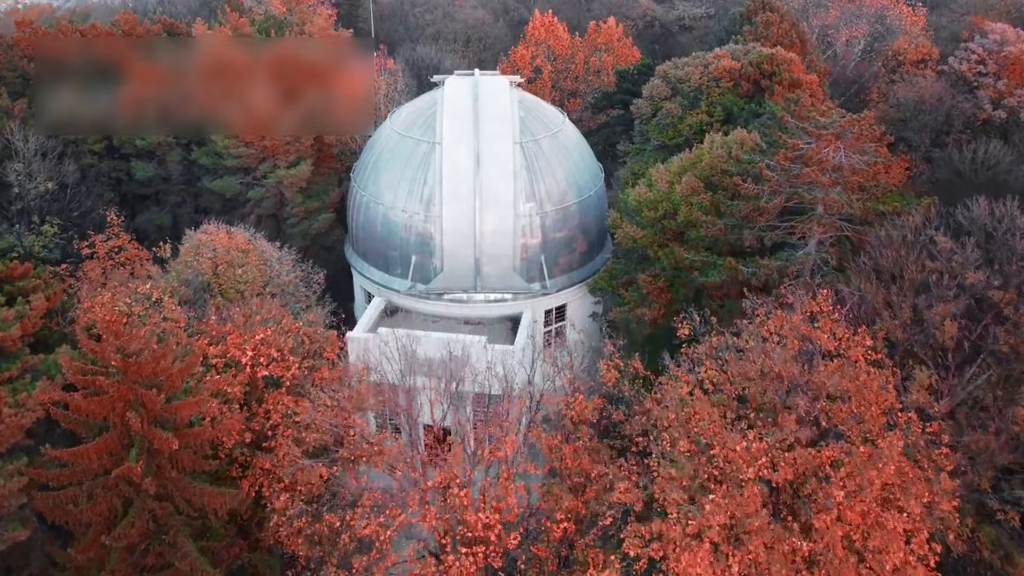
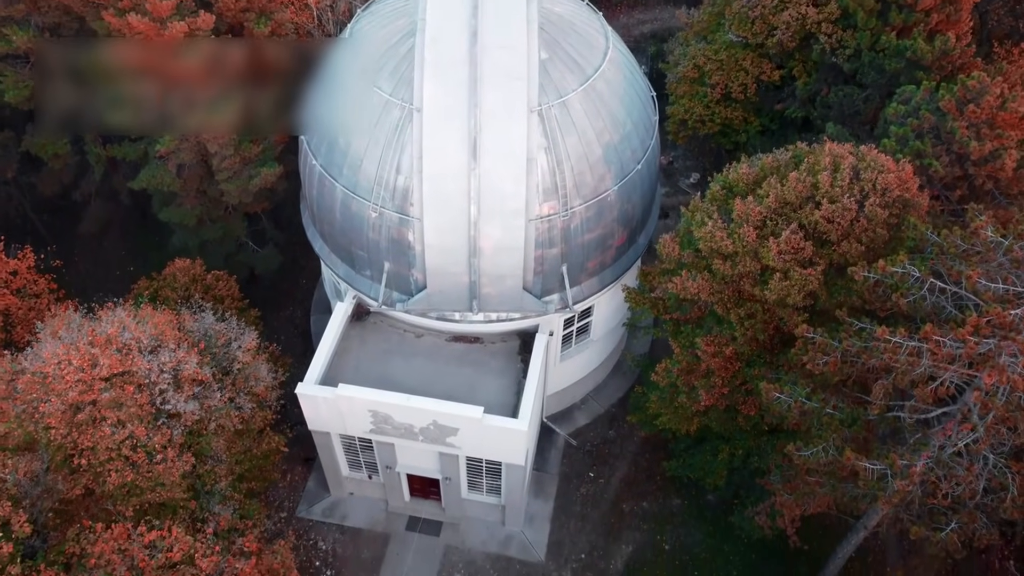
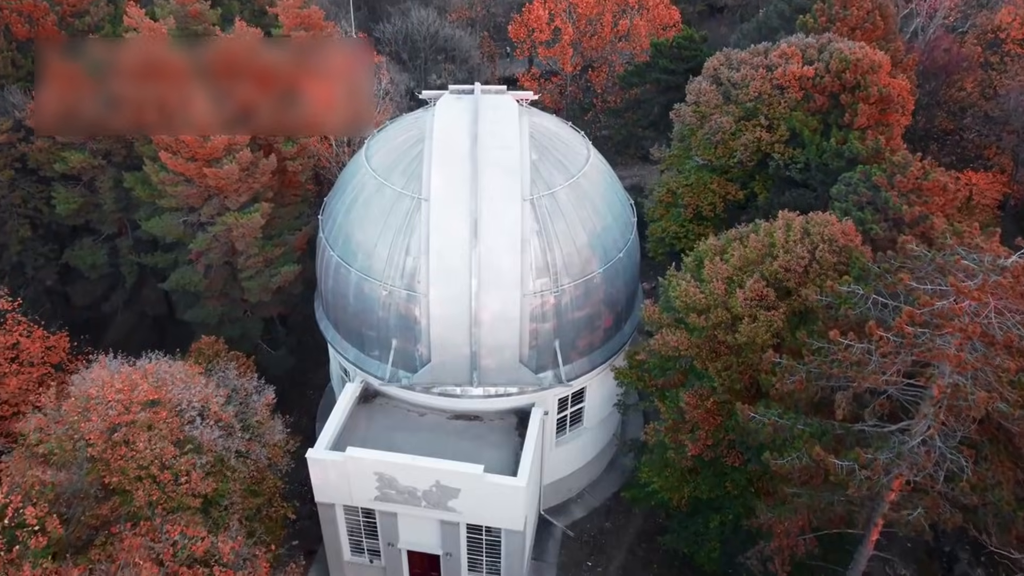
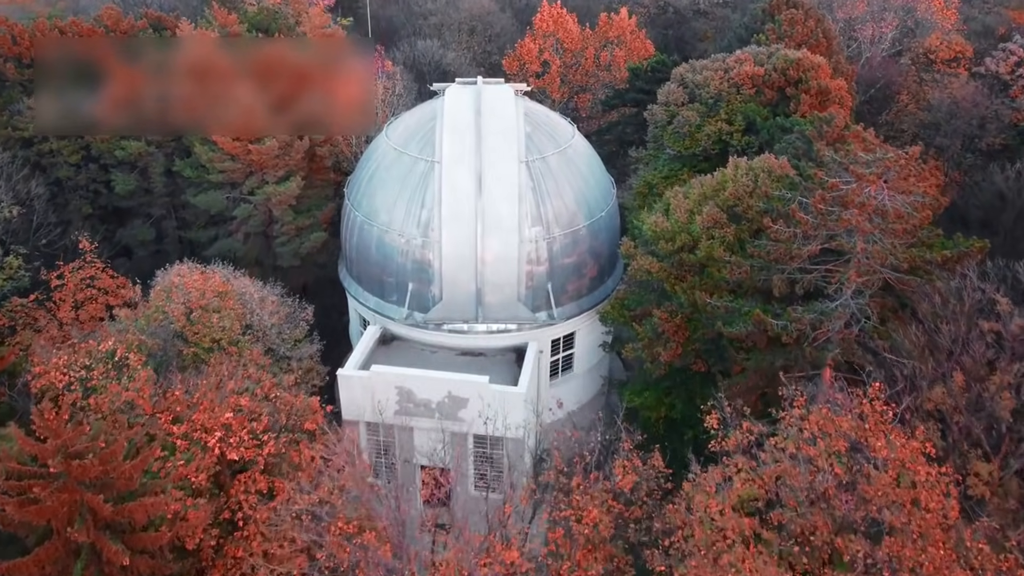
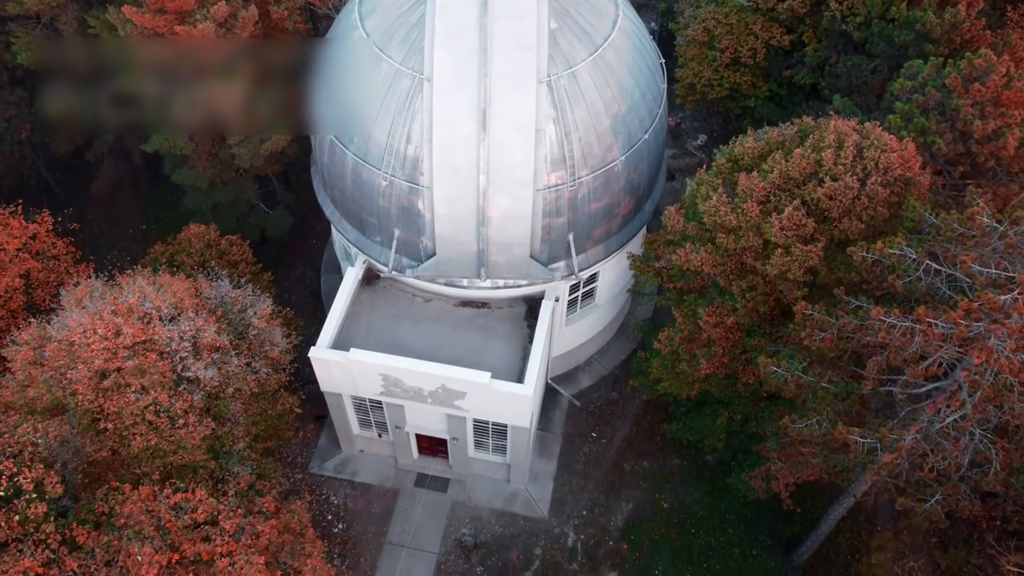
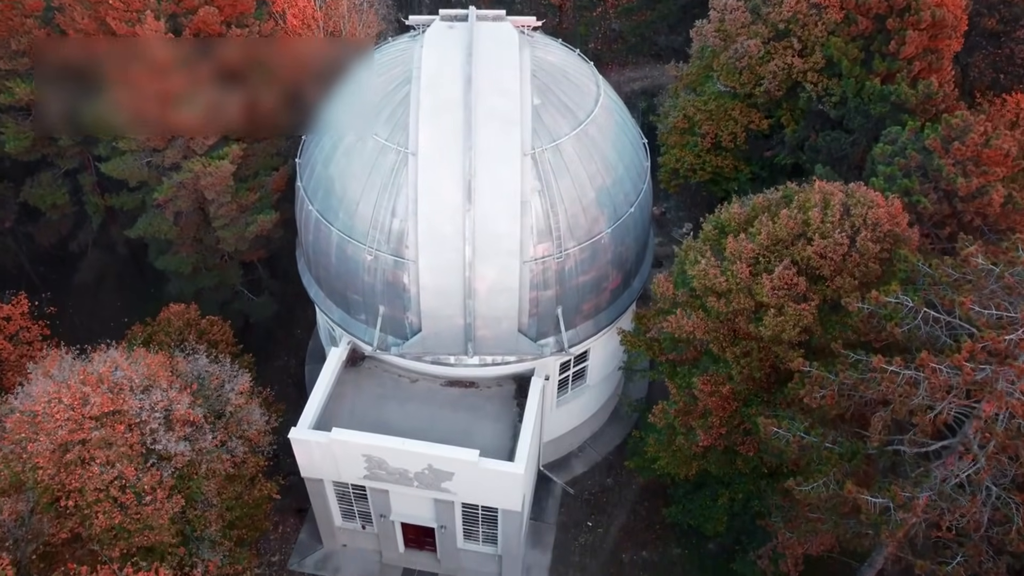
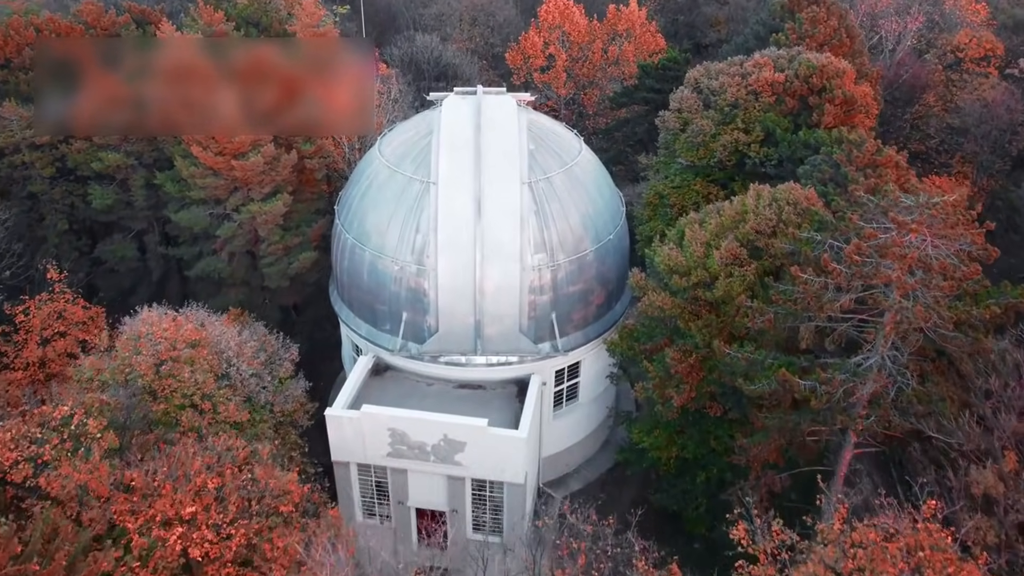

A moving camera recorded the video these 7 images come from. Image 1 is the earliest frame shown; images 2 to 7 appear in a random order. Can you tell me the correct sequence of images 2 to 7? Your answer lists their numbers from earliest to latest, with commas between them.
4, 7, 3, 6, 2, 5
